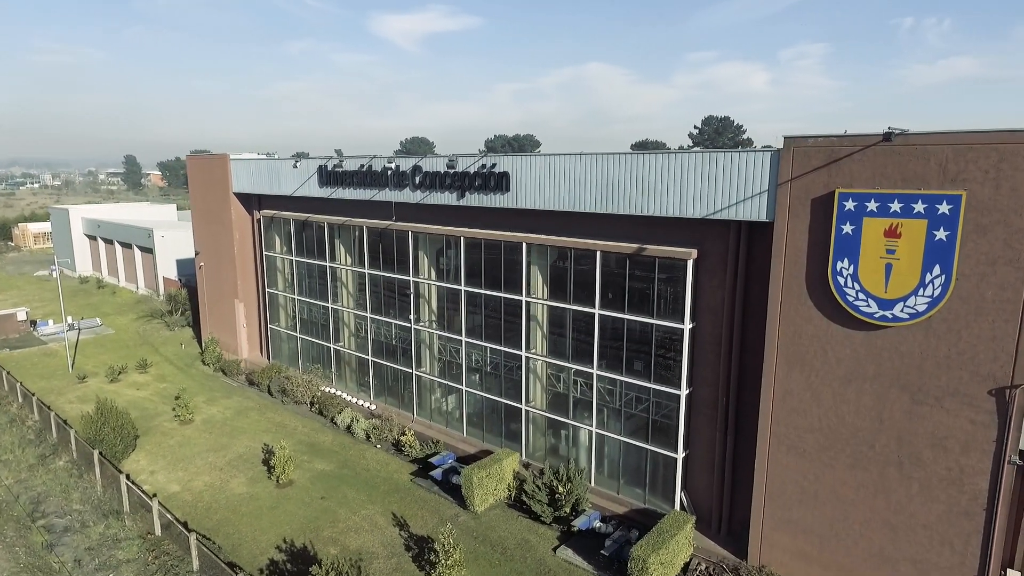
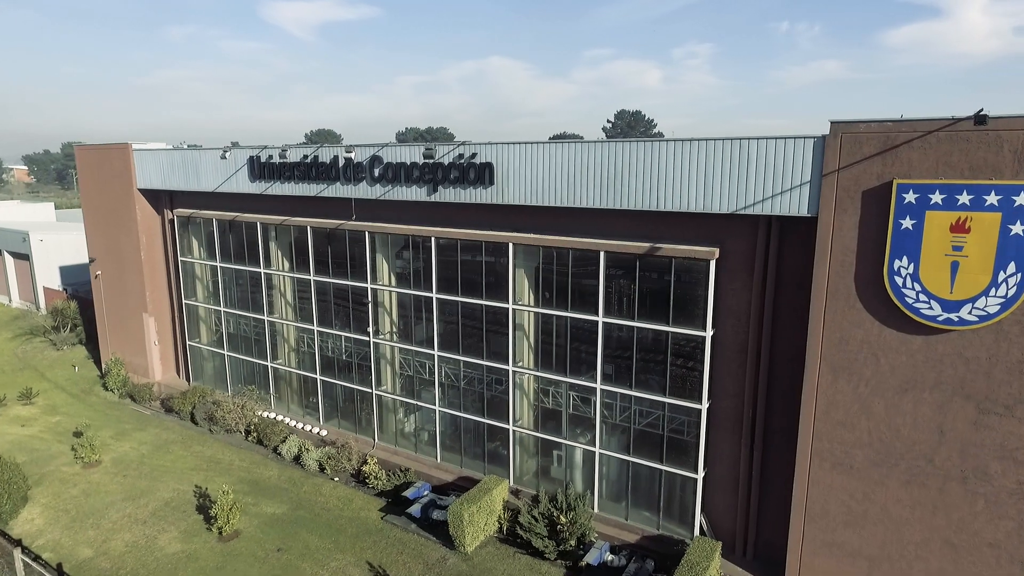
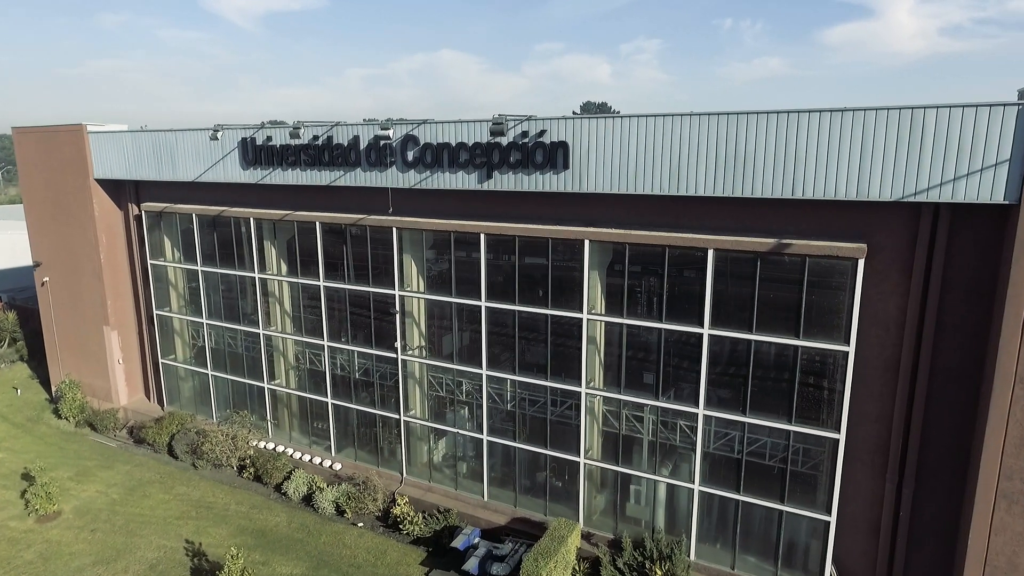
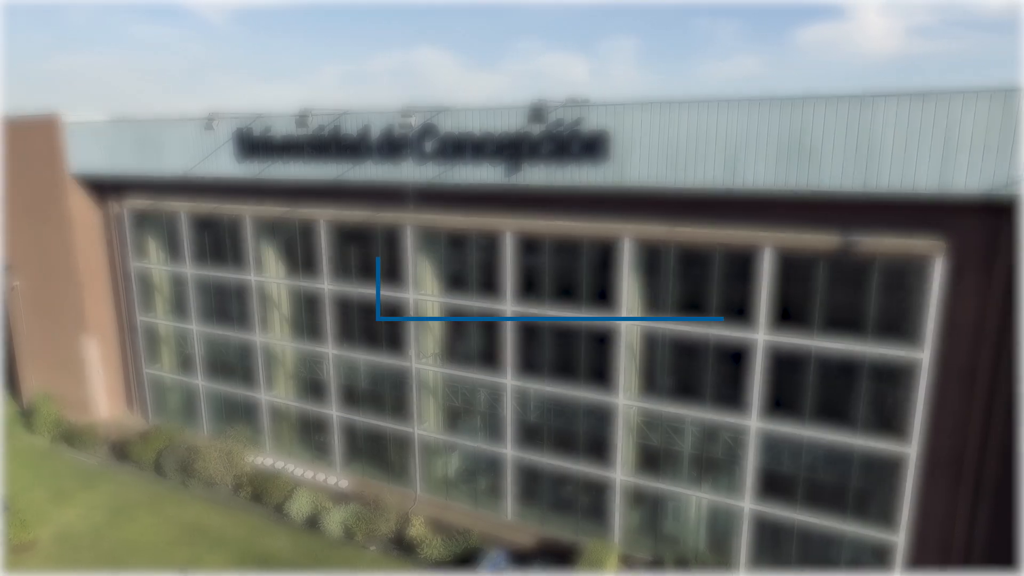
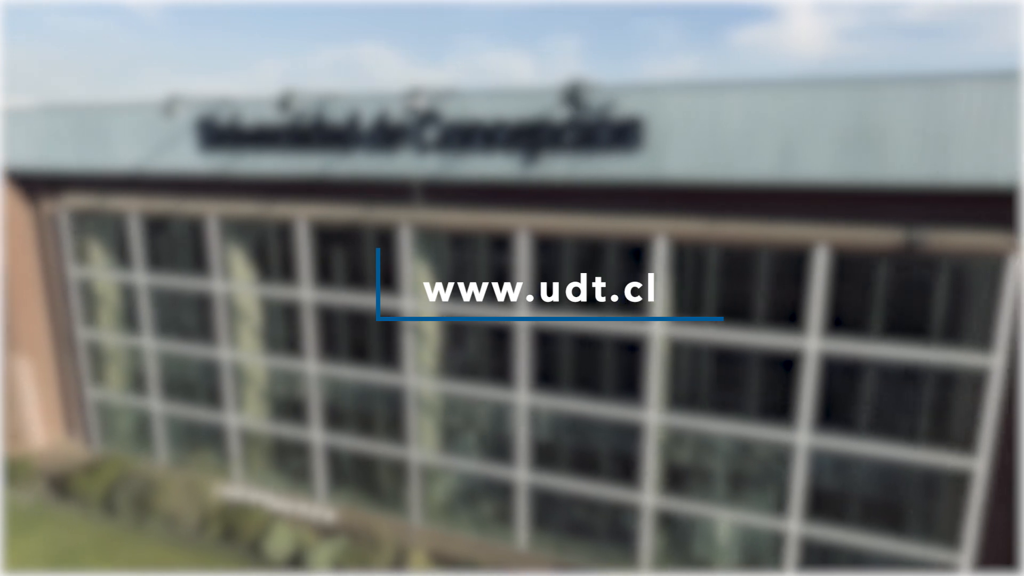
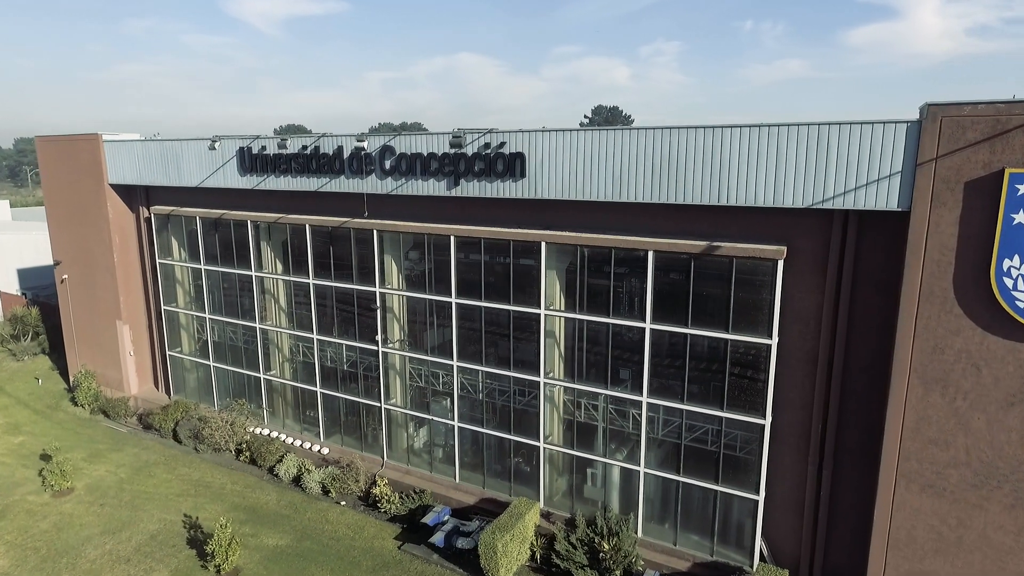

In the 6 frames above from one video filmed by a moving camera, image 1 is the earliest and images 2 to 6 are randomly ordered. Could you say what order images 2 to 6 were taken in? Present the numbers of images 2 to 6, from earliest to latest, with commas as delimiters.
2, 6, 3, 4, 5
